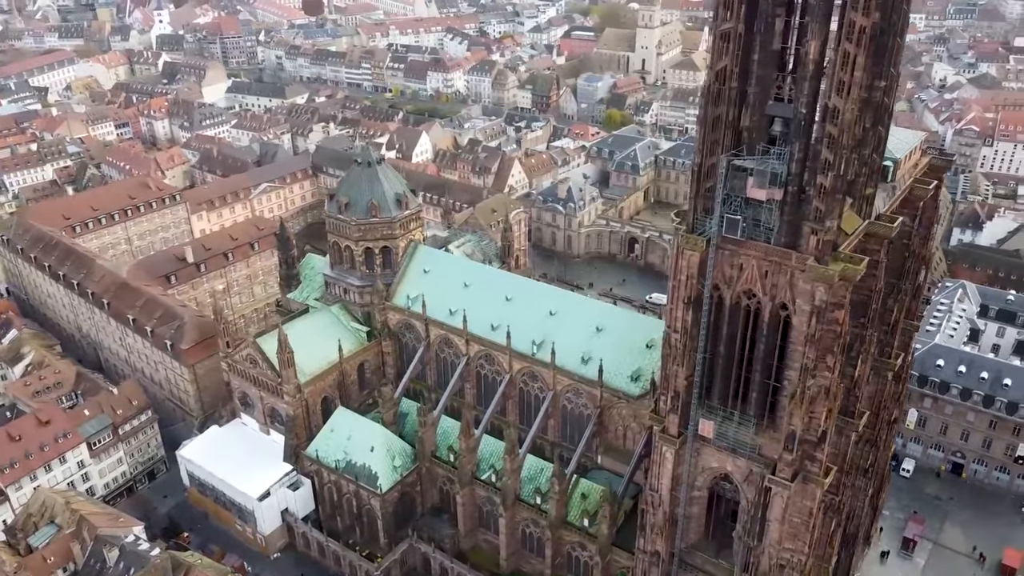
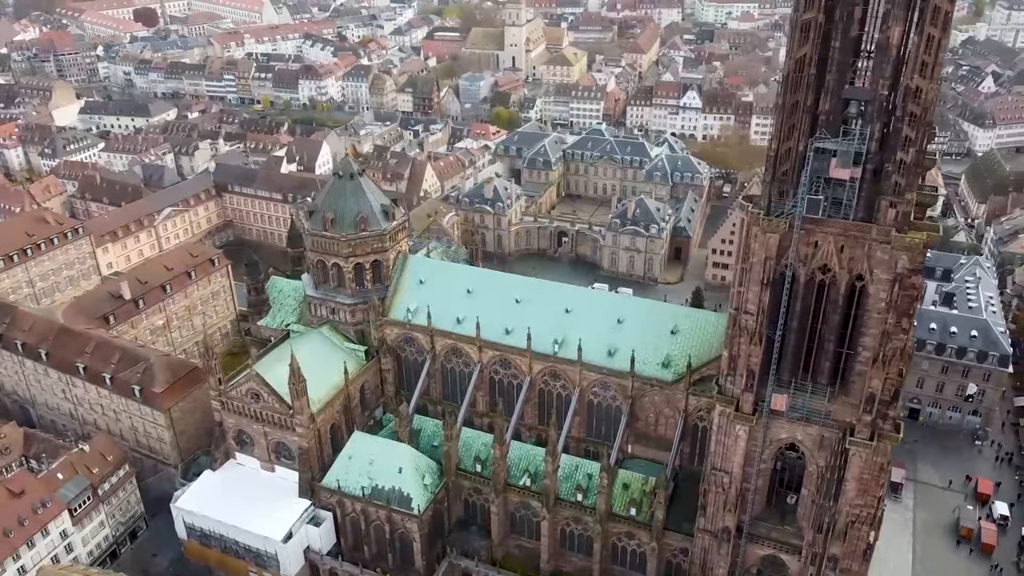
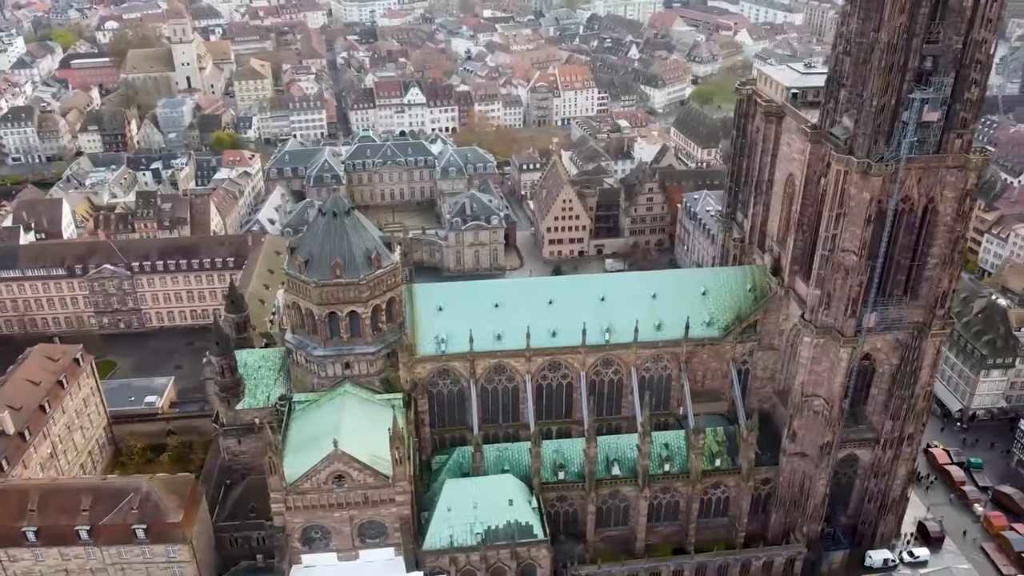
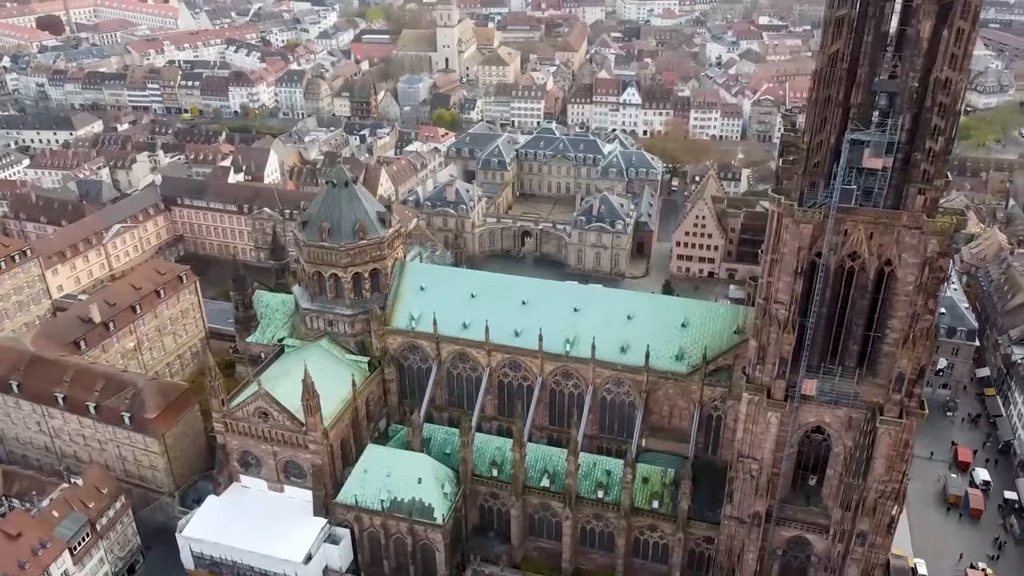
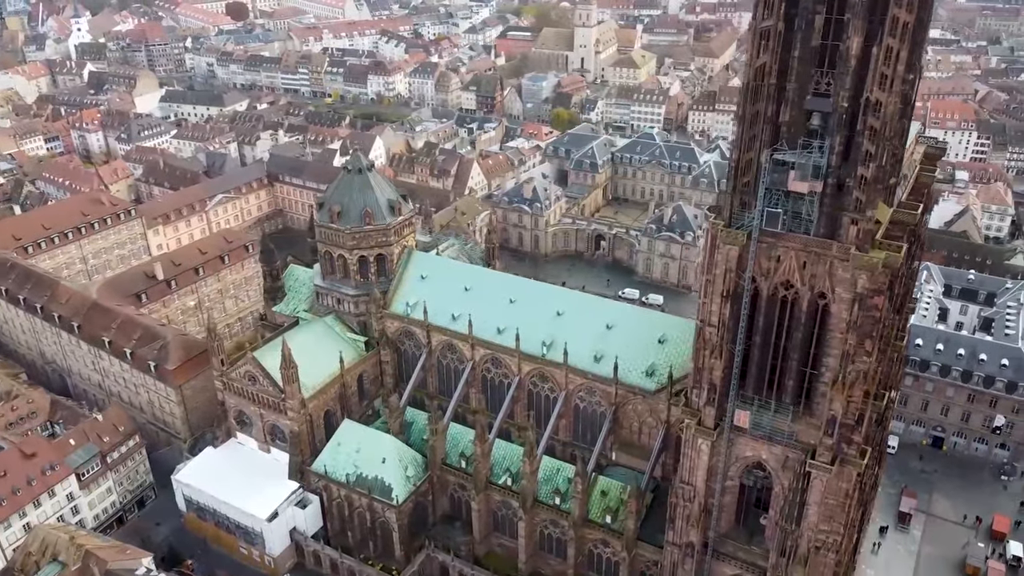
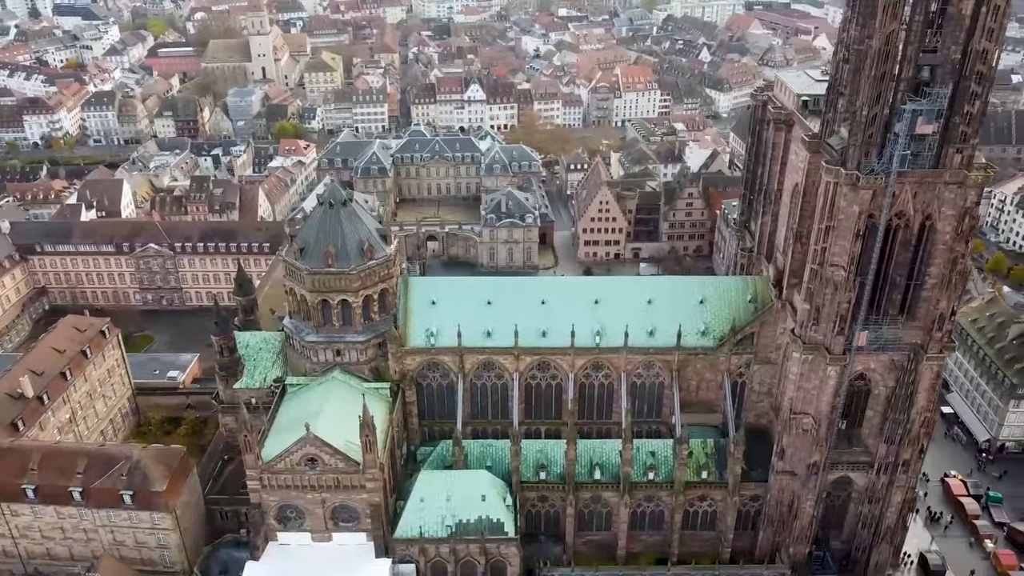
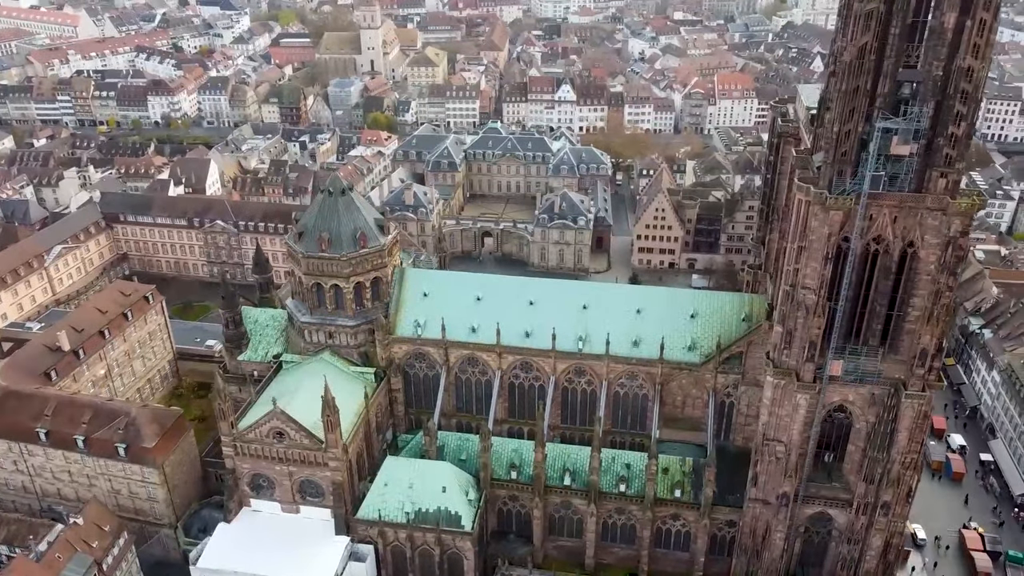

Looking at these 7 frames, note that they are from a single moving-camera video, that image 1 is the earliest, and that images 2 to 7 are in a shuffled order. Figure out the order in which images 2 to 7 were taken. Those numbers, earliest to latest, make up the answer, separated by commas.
5, 2, 4, 7, 6, 3
